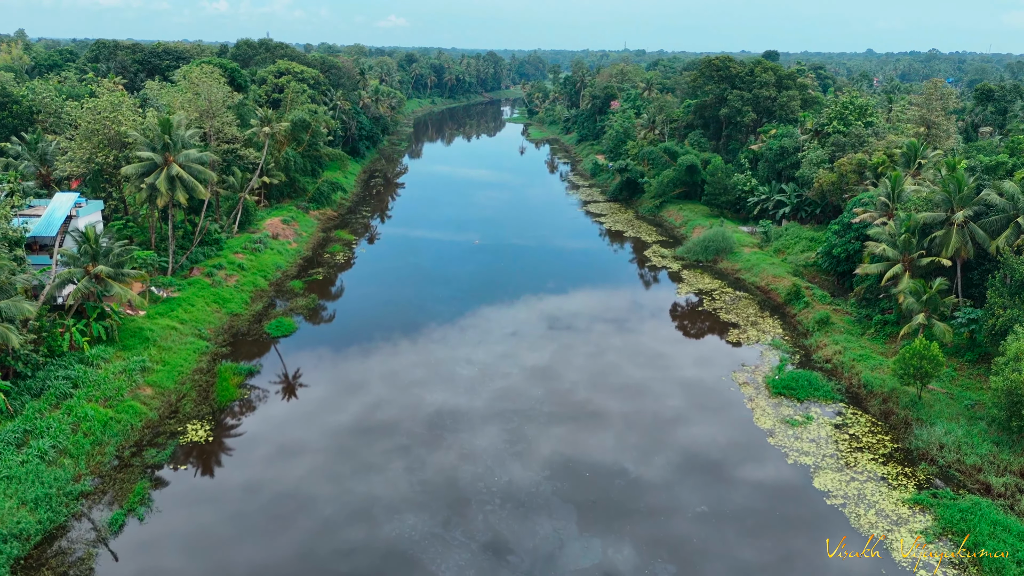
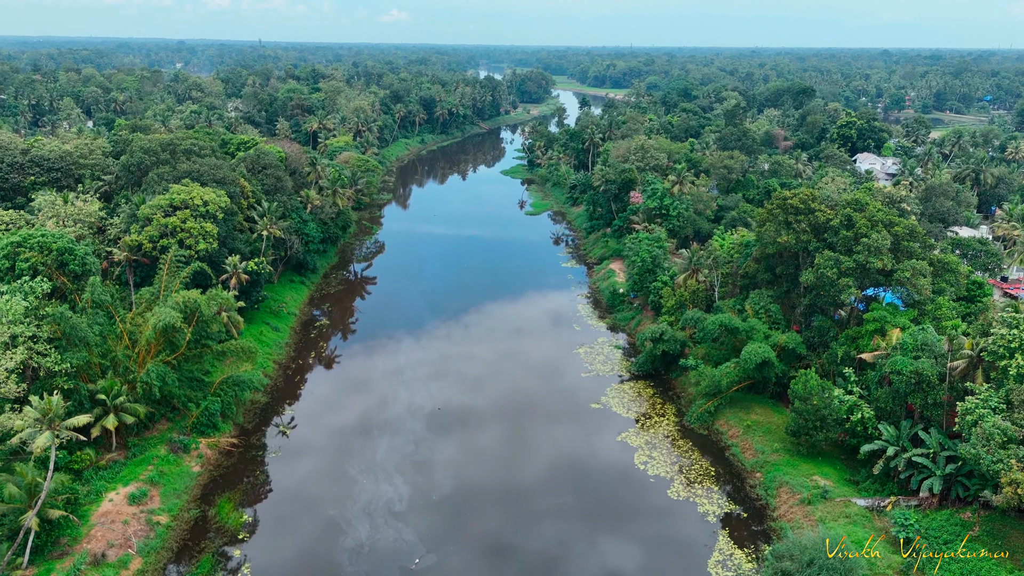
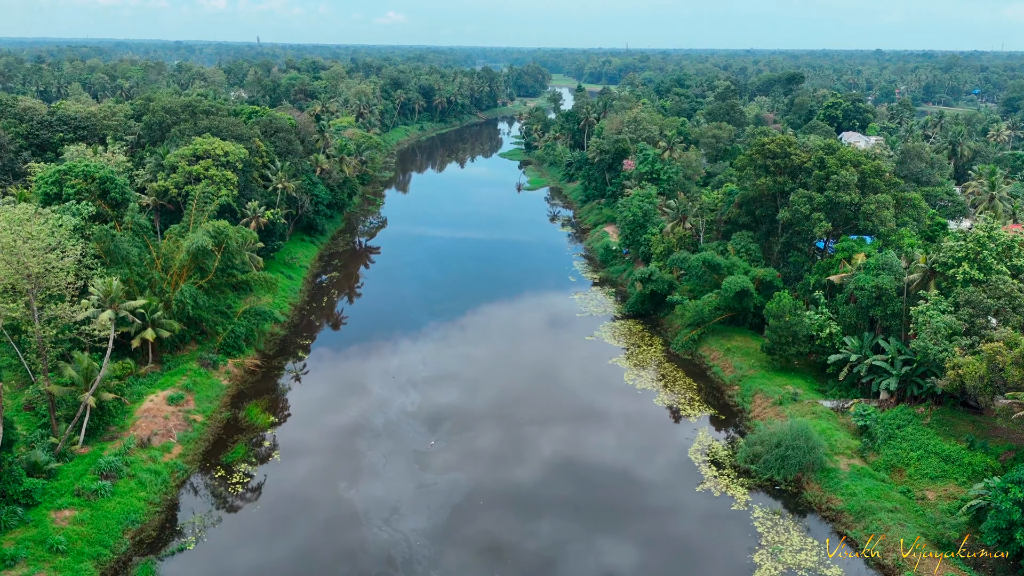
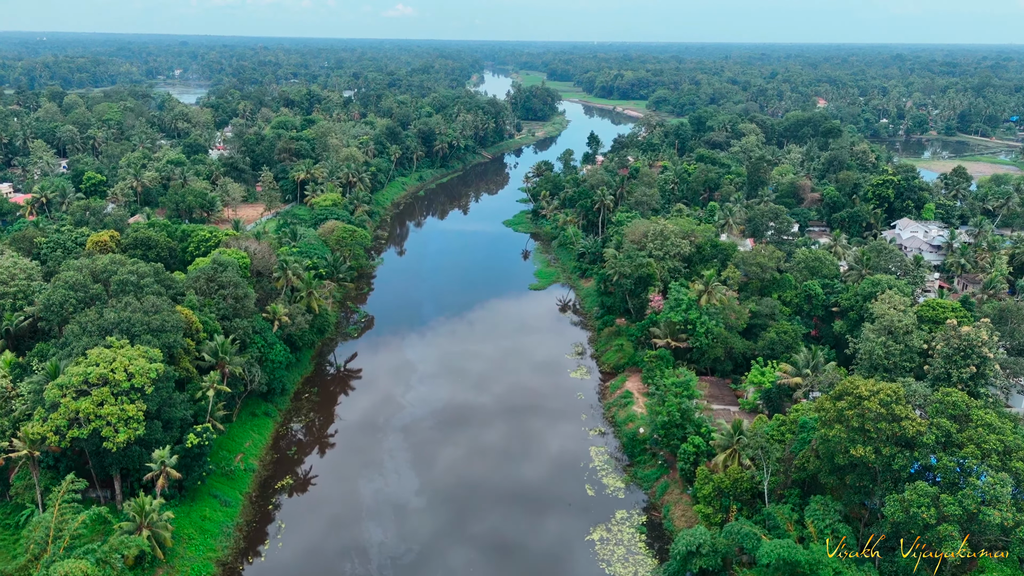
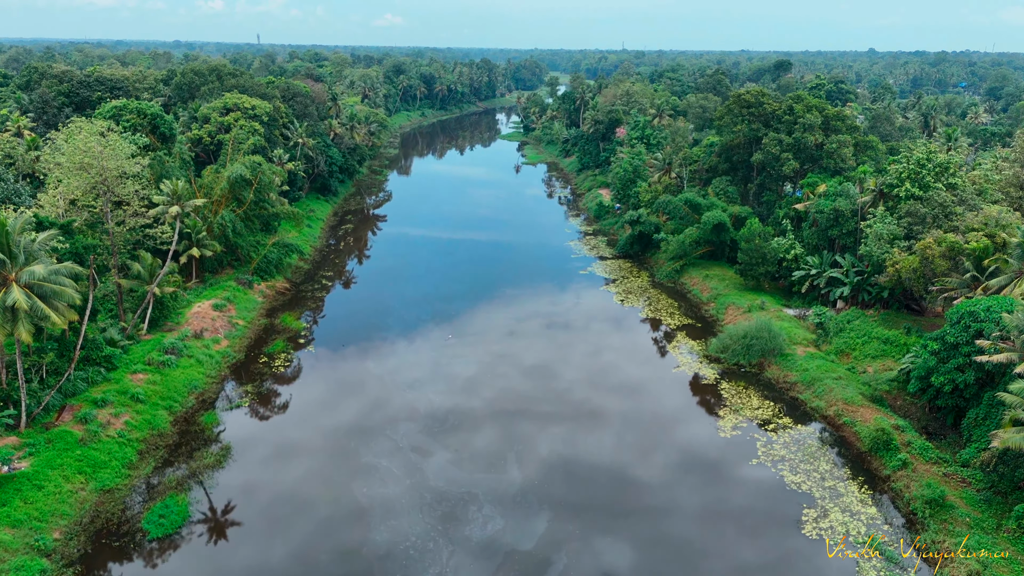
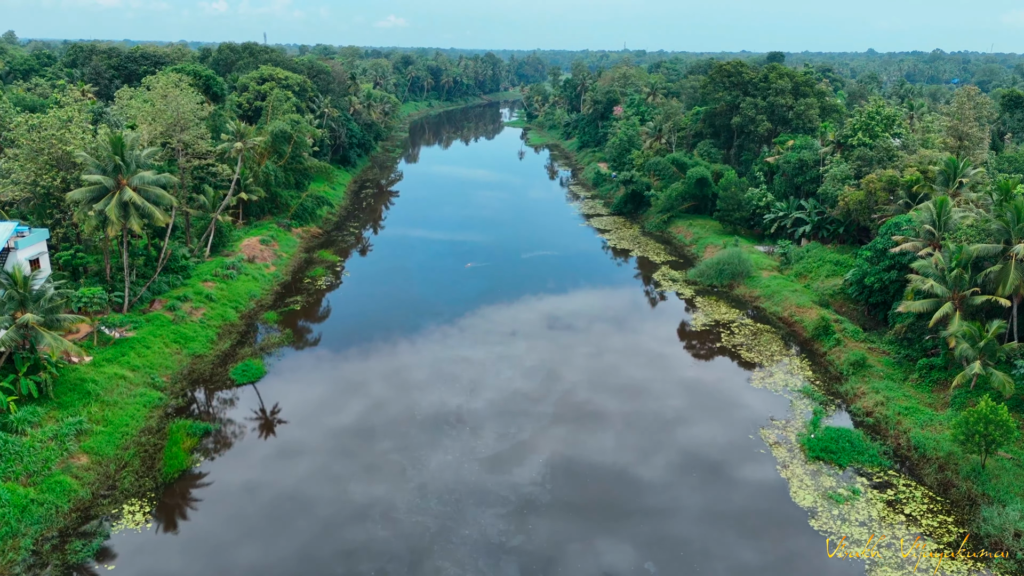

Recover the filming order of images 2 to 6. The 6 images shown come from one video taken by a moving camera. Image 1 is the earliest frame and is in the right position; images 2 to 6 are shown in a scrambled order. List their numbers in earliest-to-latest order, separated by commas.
6, 5, 3, 2, 4
